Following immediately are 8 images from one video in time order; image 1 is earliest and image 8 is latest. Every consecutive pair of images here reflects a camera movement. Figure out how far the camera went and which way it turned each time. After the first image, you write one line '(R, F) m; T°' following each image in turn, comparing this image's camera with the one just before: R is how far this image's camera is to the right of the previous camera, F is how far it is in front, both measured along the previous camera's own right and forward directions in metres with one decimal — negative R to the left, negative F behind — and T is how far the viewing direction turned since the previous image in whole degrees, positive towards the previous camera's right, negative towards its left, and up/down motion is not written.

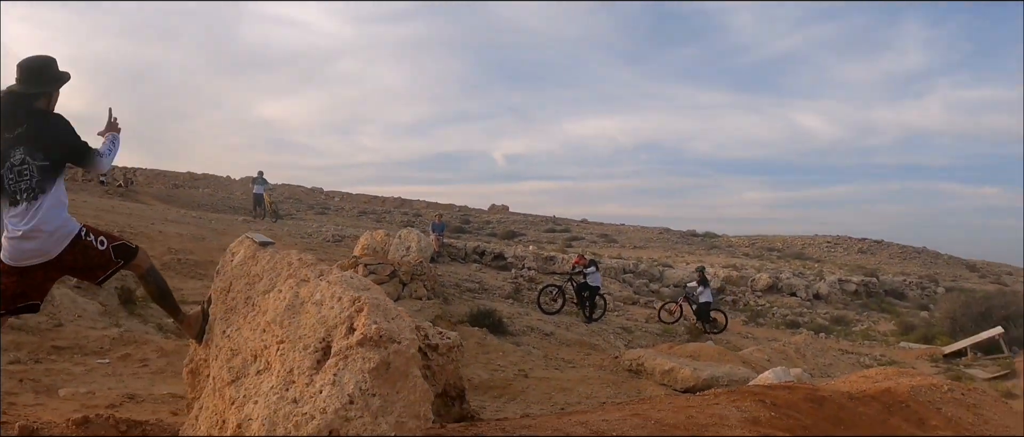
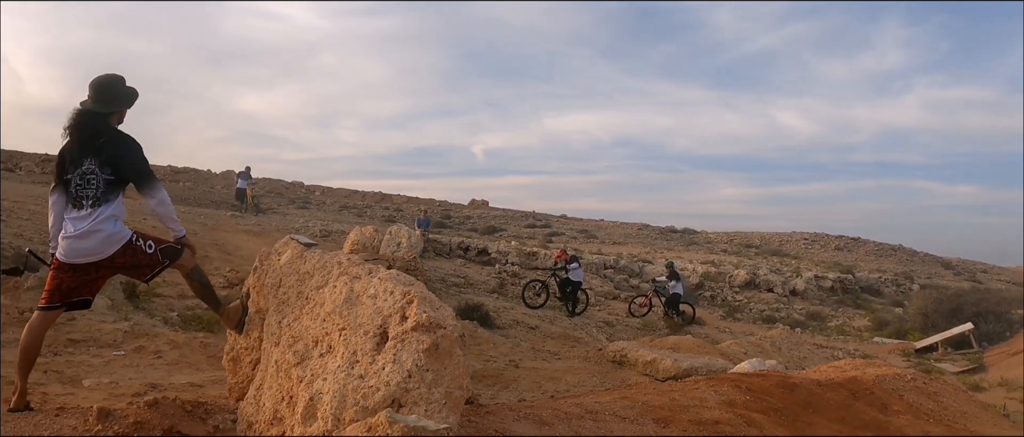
(-0.1, -0.3) m; +2°
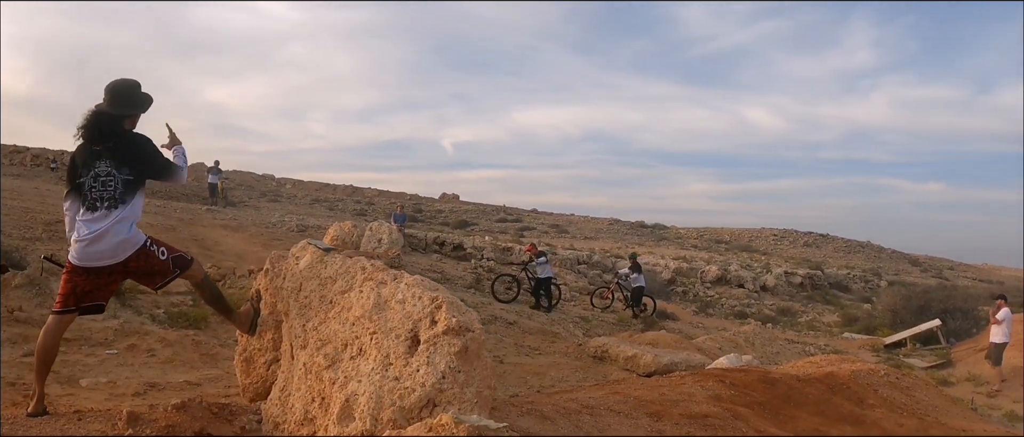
(-0.1, -0.1) m; +2°
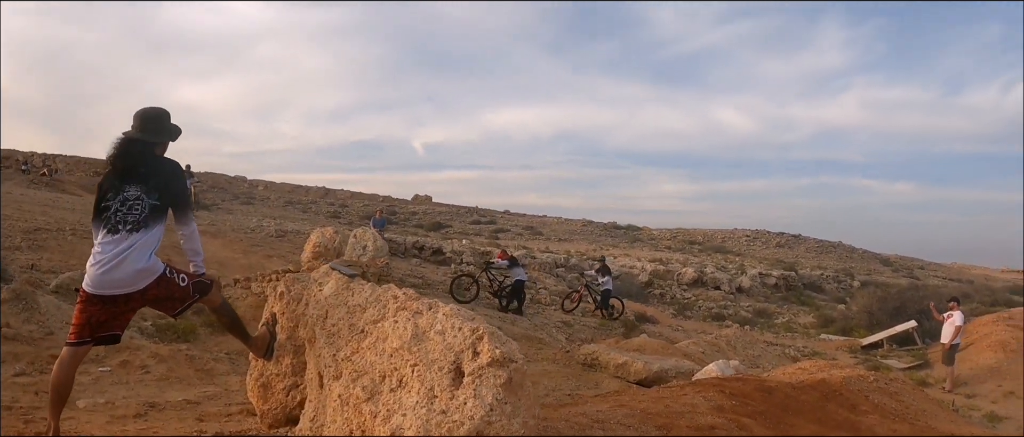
(-0.1, 0.0) m; +2°
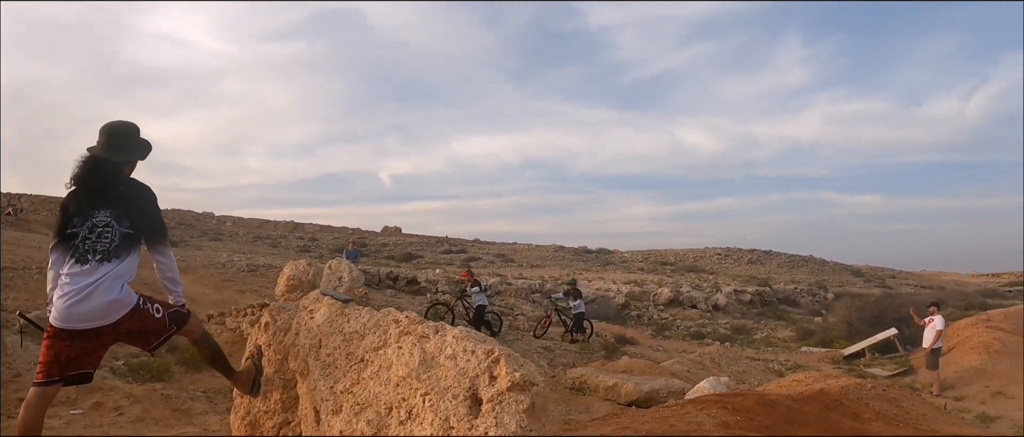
(-0.1, +0.1) m; +2°
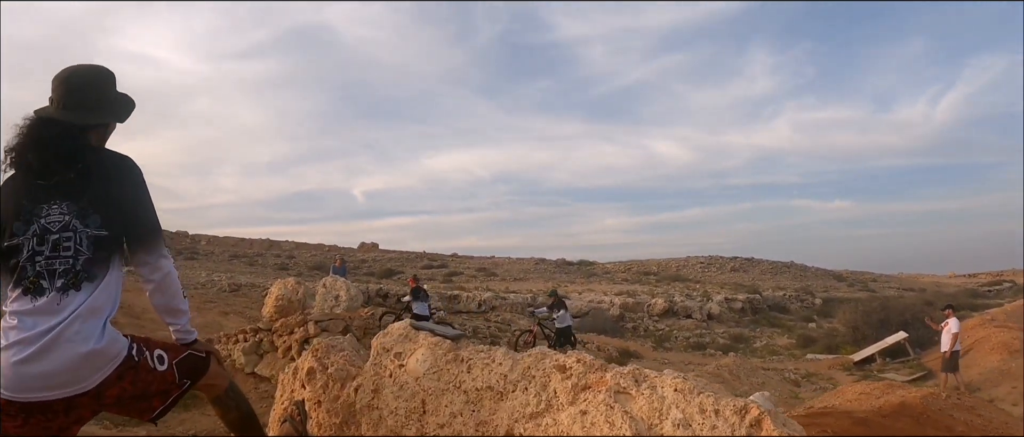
(-0.4, +0.6) m; +2°
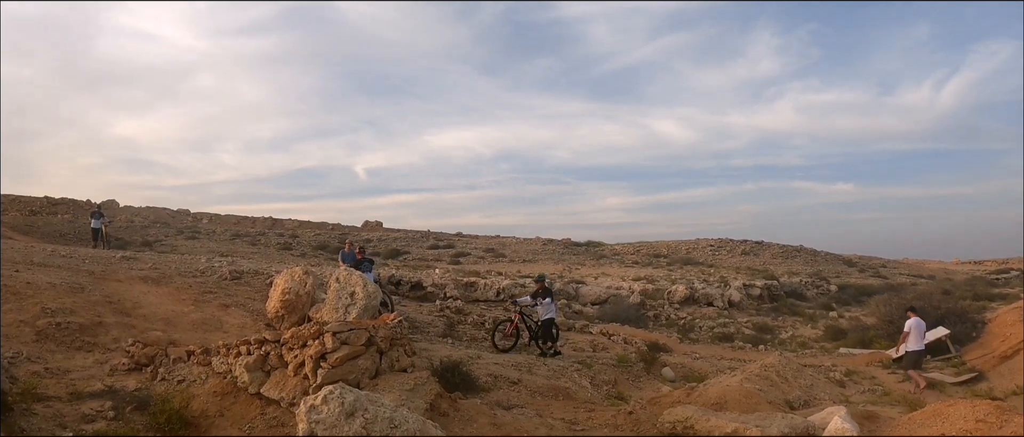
(-0.4, +0.9) m; 0°
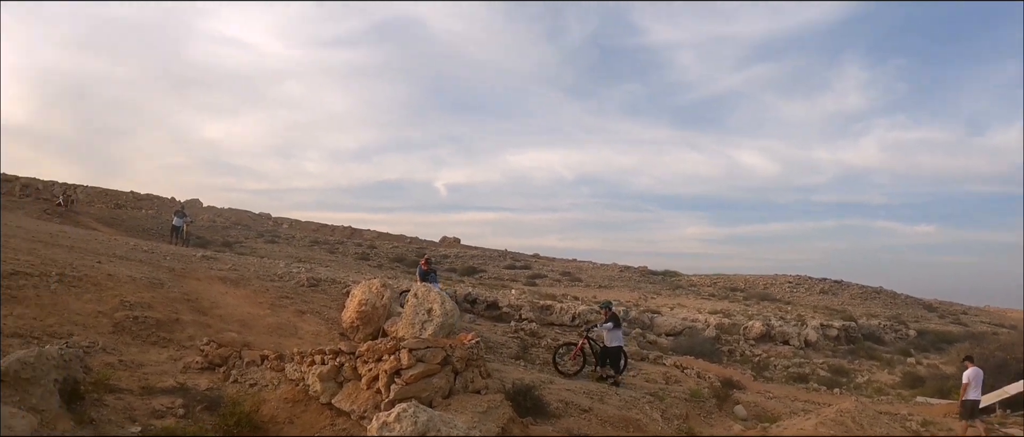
(-0.1, +0.1) m; -6°
